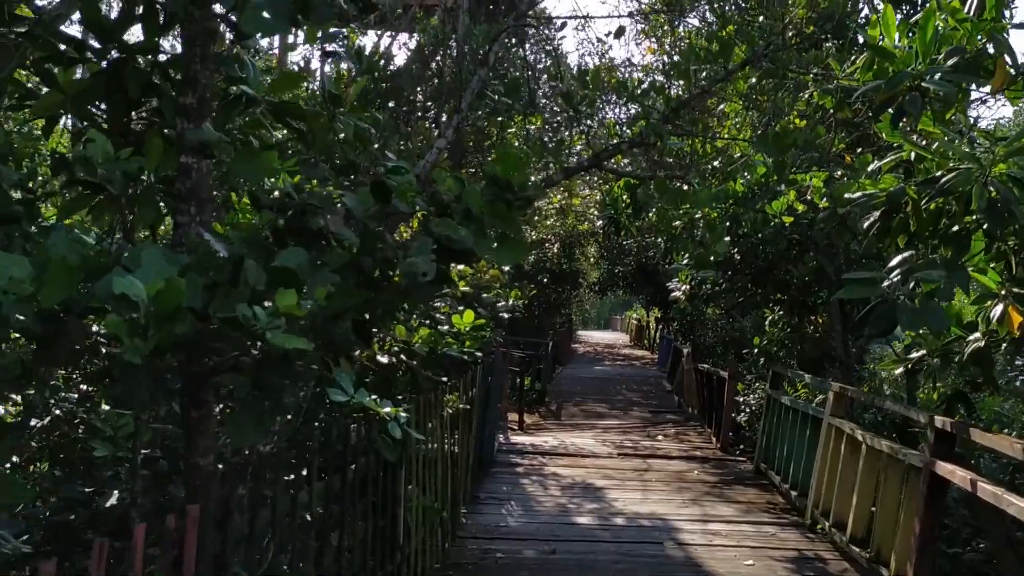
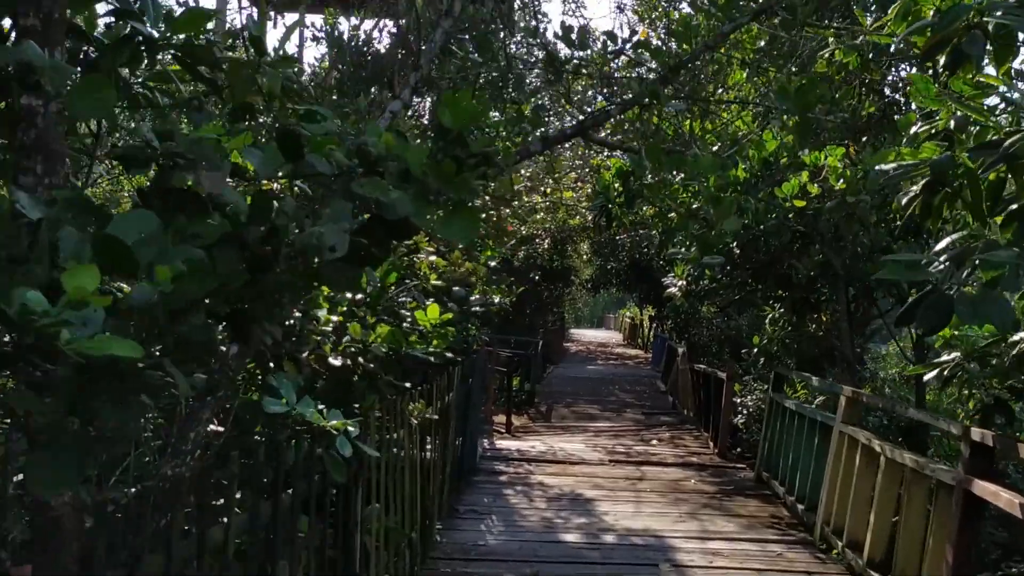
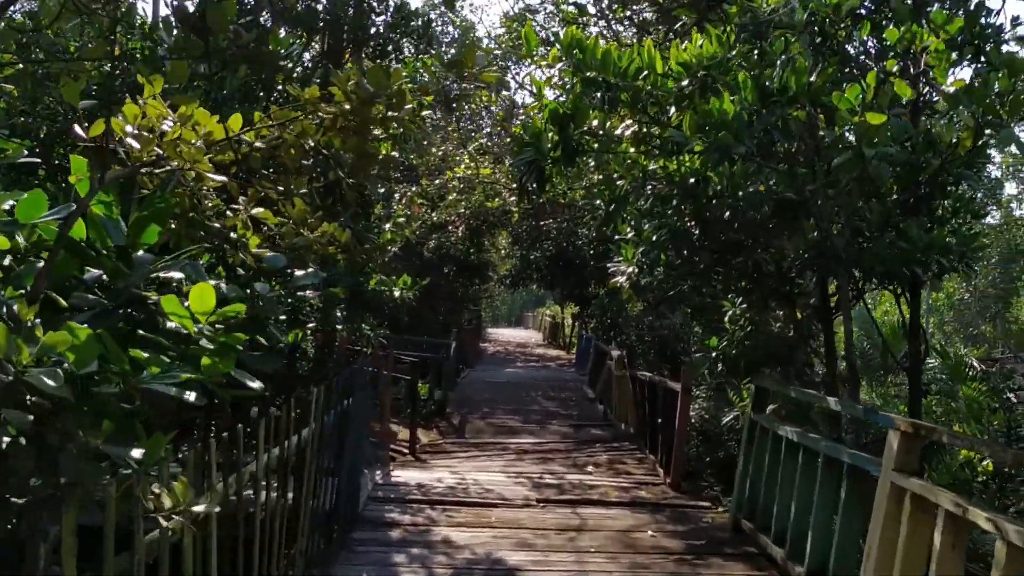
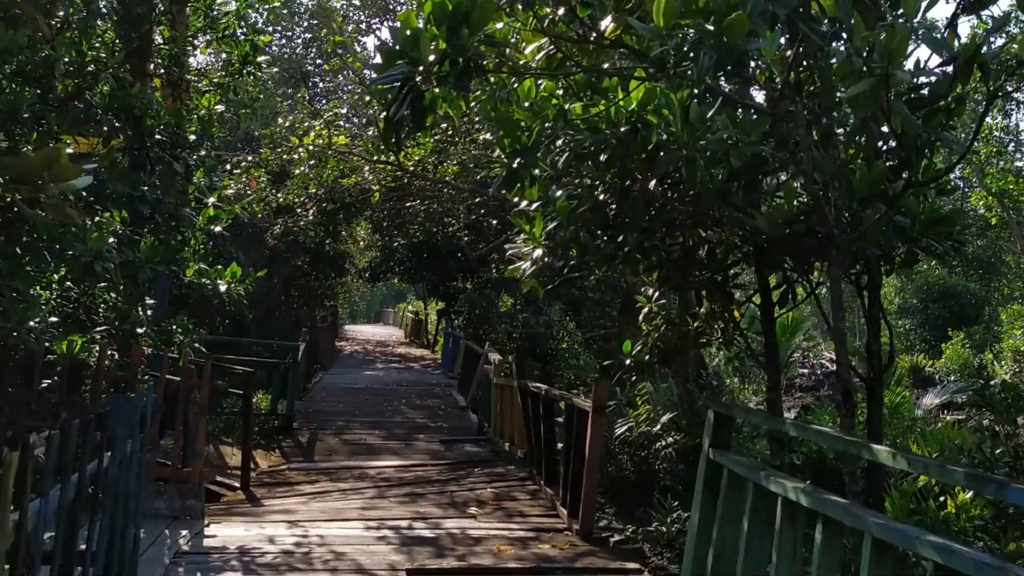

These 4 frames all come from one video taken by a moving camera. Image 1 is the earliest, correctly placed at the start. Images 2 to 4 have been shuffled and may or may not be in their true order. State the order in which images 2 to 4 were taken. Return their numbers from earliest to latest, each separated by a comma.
2, 3, 4
